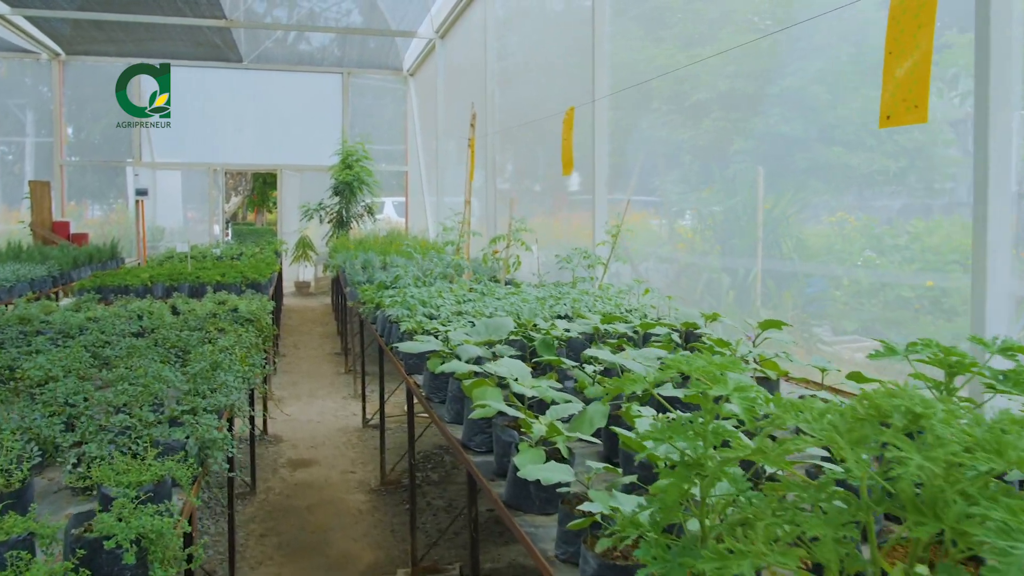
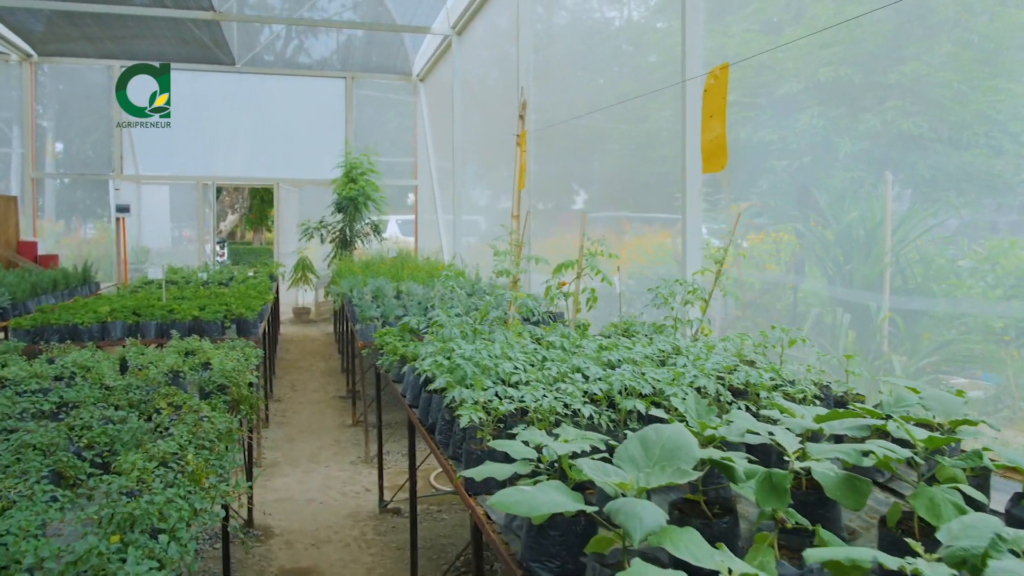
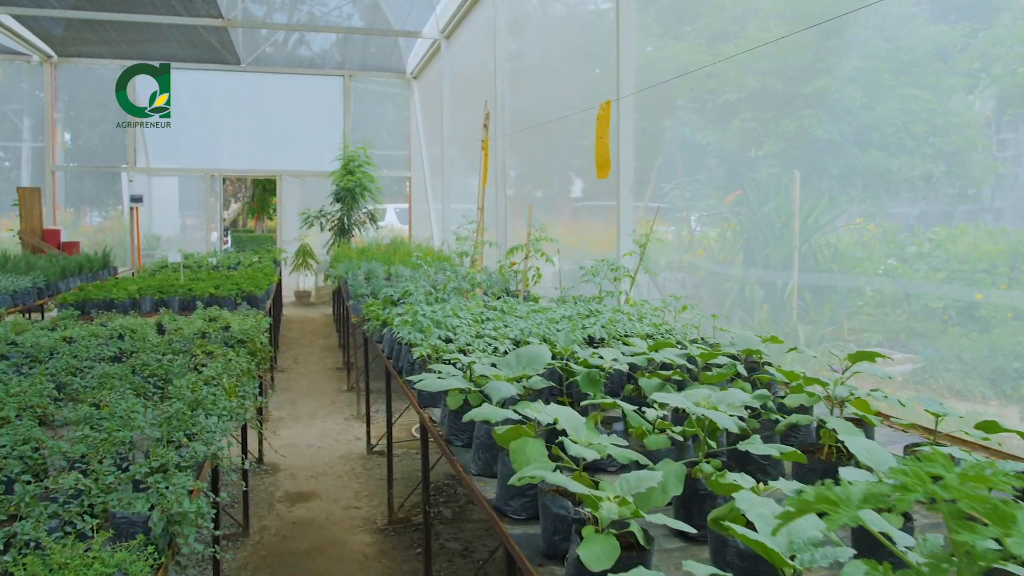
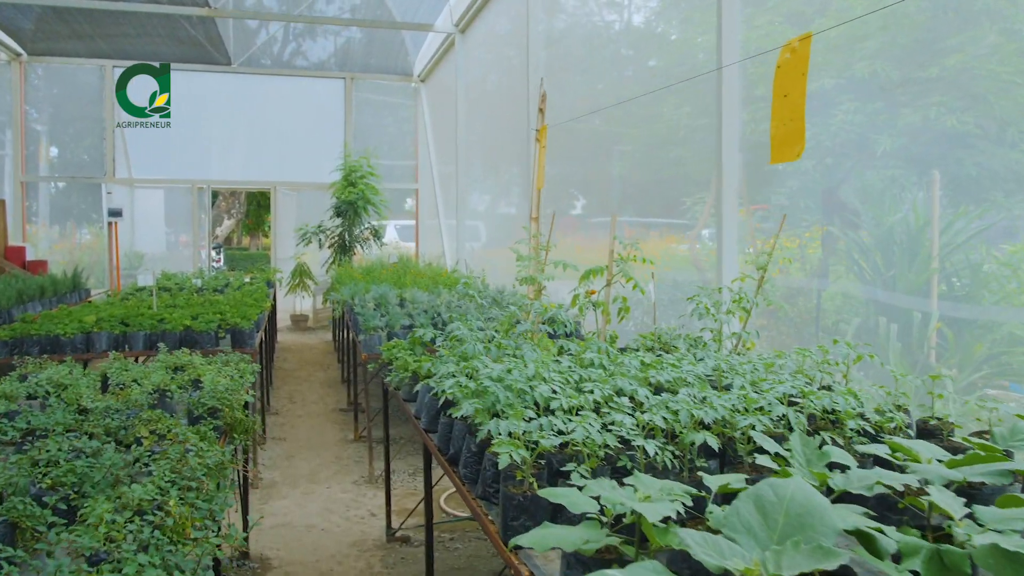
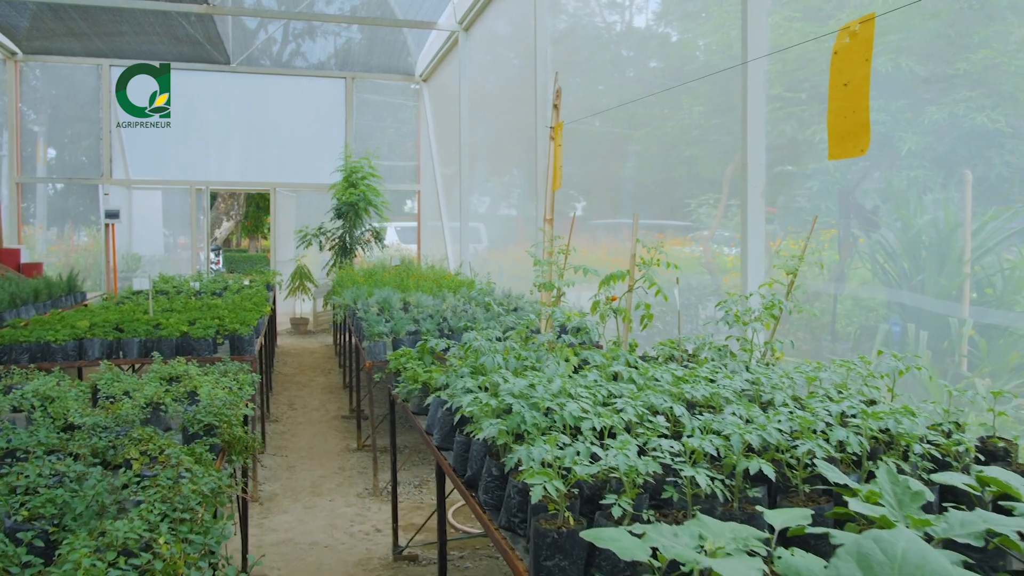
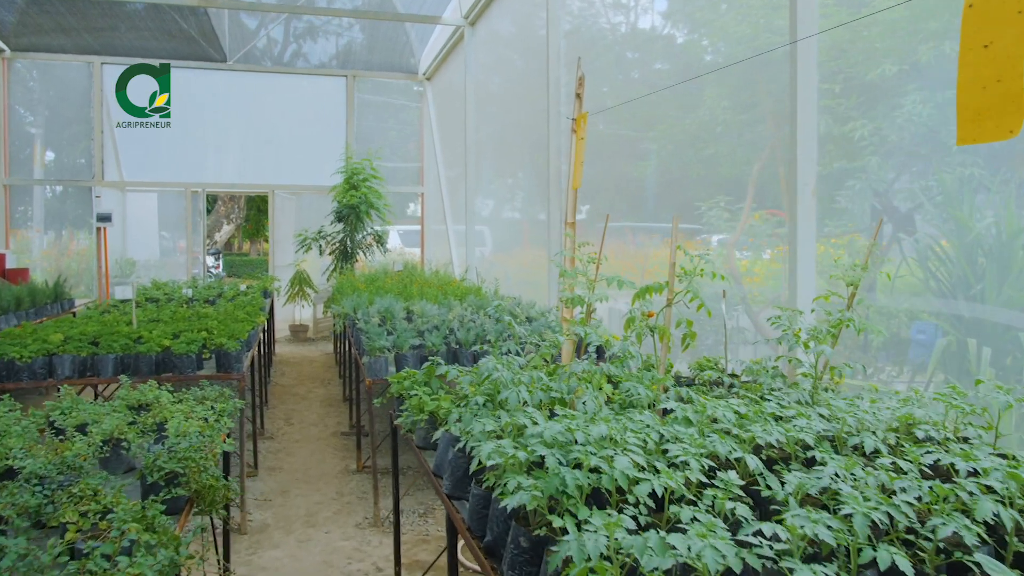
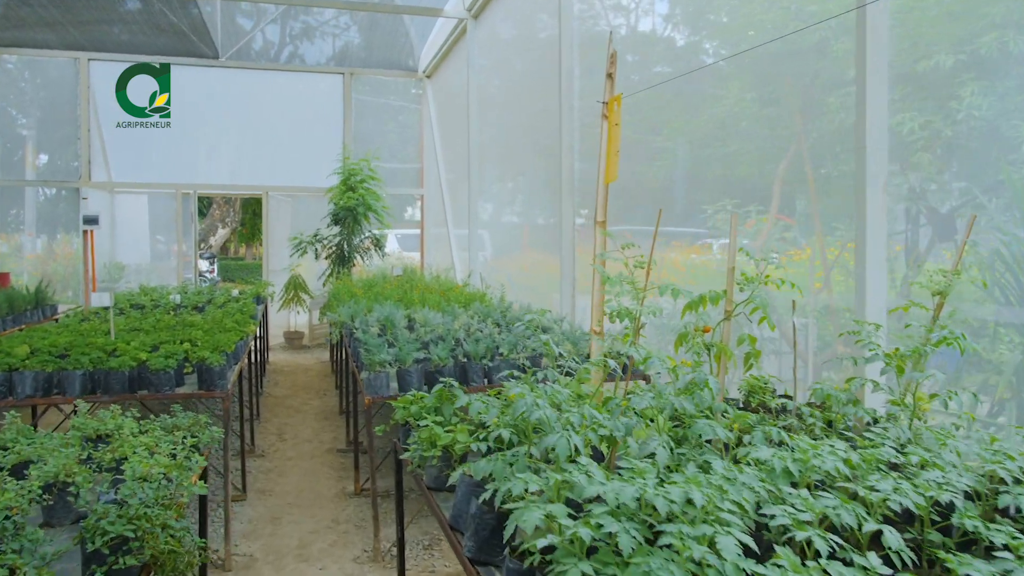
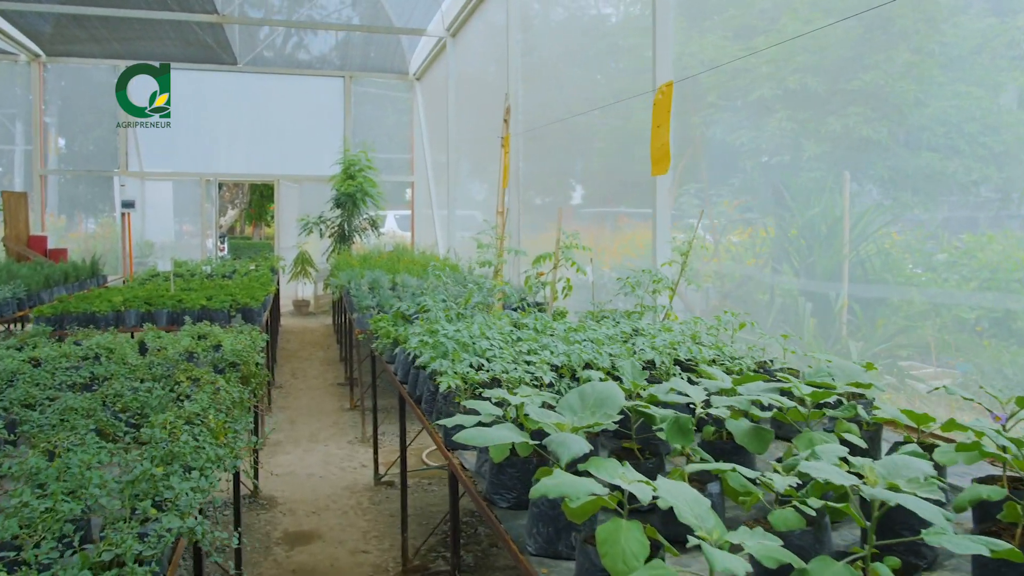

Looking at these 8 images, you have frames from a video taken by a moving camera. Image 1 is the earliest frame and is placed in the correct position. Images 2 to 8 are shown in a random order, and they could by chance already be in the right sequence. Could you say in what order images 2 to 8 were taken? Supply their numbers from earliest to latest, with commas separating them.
3, 8, 2, 4, 5, 6, 7
